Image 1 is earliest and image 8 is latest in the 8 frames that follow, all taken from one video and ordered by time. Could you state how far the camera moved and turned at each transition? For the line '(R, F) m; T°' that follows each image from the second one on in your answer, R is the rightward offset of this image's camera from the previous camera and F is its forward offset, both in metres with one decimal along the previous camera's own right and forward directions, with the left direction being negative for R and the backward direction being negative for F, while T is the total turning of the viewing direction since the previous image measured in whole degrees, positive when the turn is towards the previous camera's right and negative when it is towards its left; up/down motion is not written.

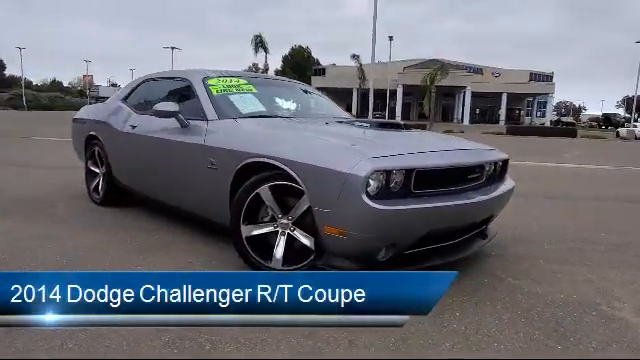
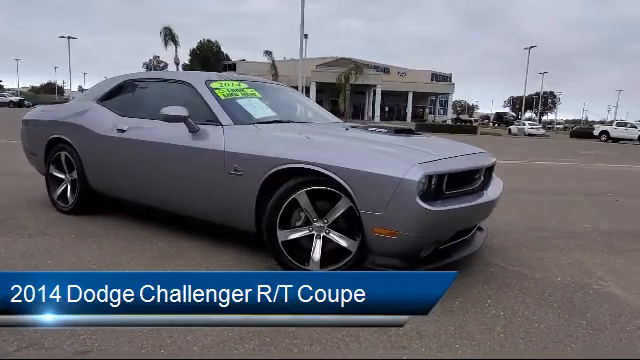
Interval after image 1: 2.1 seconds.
(-0.5, 0.0) m; +11°
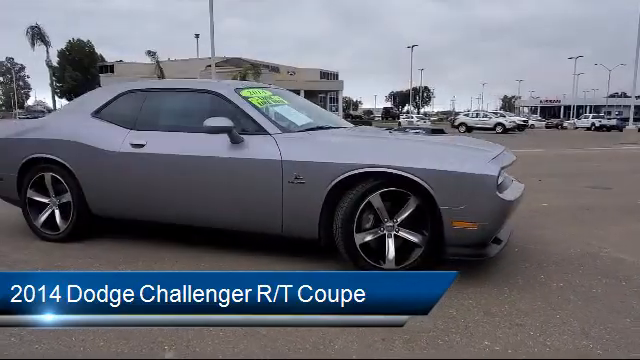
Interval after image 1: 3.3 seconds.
(-0.3, 0.0) m; +4°
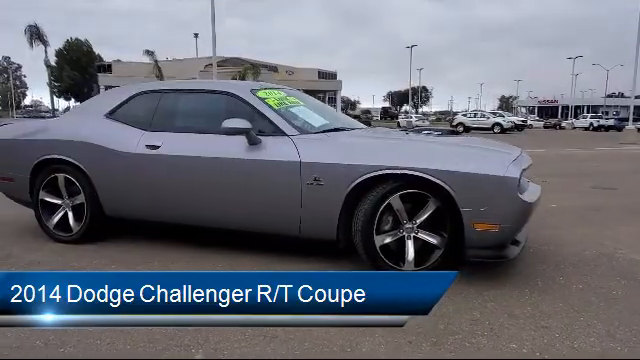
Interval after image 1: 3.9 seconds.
(-0.2, 0.0) m; 0°
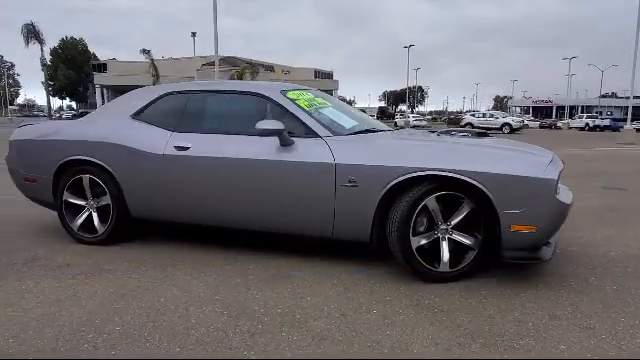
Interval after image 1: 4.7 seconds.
(-0.4, 0.0) m; +1°
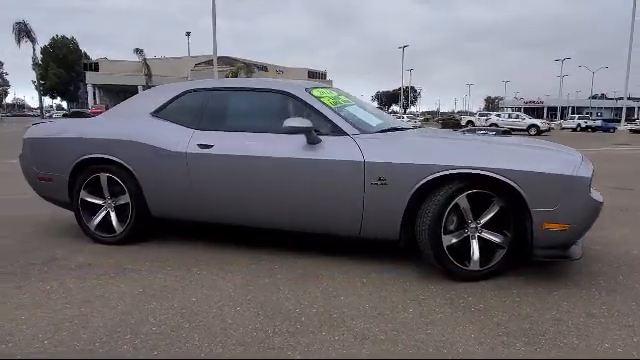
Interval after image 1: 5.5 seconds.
(-0.3, 0.0) m; +1°
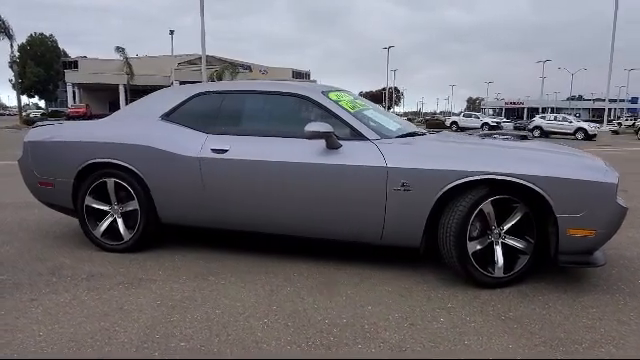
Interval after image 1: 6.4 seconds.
(-0.3, +0.1) m; +2°
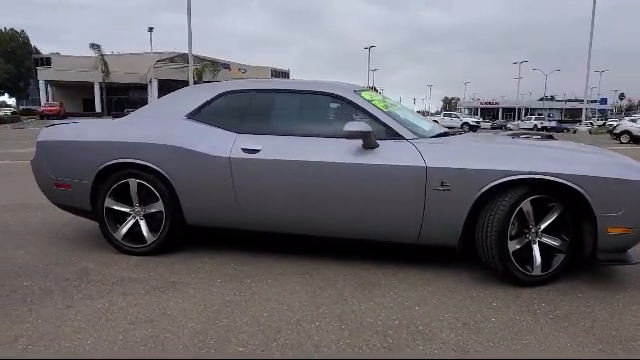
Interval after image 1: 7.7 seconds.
(-0.5, +0.1) m; +3°
